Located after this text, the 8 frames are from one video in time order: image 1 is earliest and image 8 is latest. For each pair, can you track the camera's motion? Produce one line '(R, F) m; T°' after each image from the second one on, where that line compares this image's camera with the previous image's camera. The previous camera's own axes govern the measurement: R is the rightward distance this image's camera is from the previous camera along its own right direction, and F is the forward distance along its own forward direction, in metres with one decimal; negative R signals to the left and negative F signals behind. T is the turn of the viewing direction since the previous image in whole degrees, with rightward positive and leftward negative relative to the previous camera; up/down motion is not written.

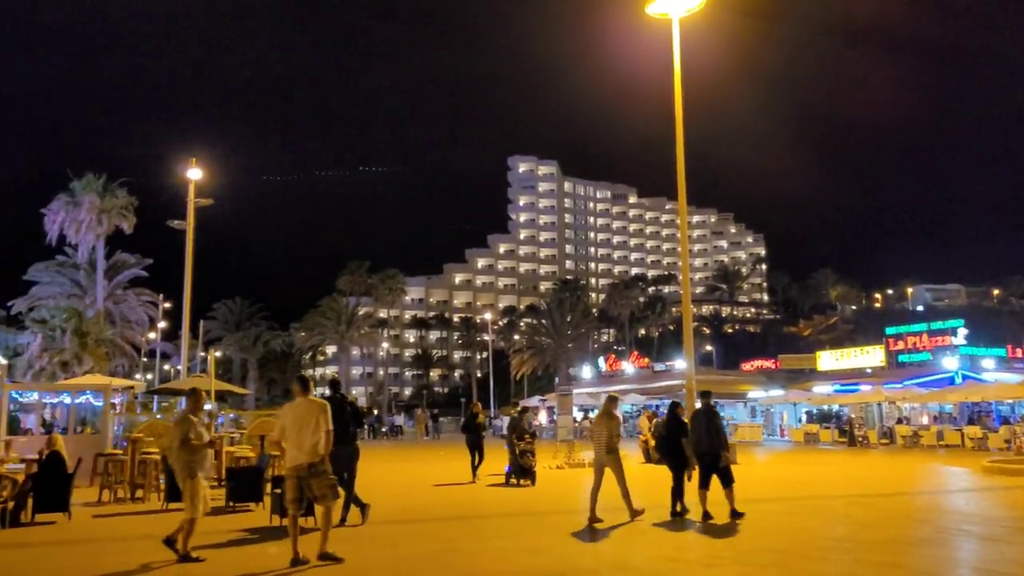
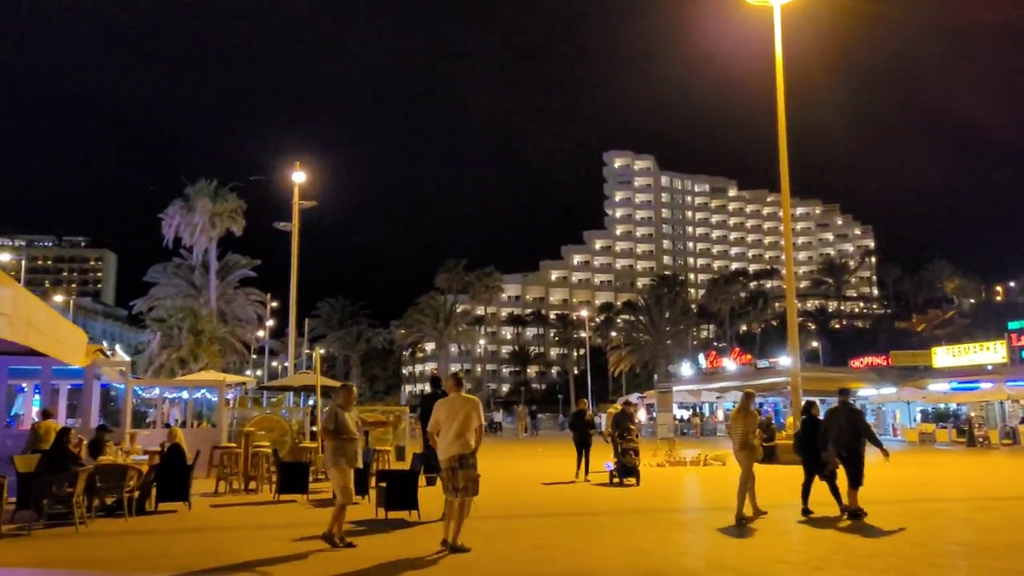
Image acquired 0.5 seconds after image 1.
(-0.4, 0.0) m; -6°
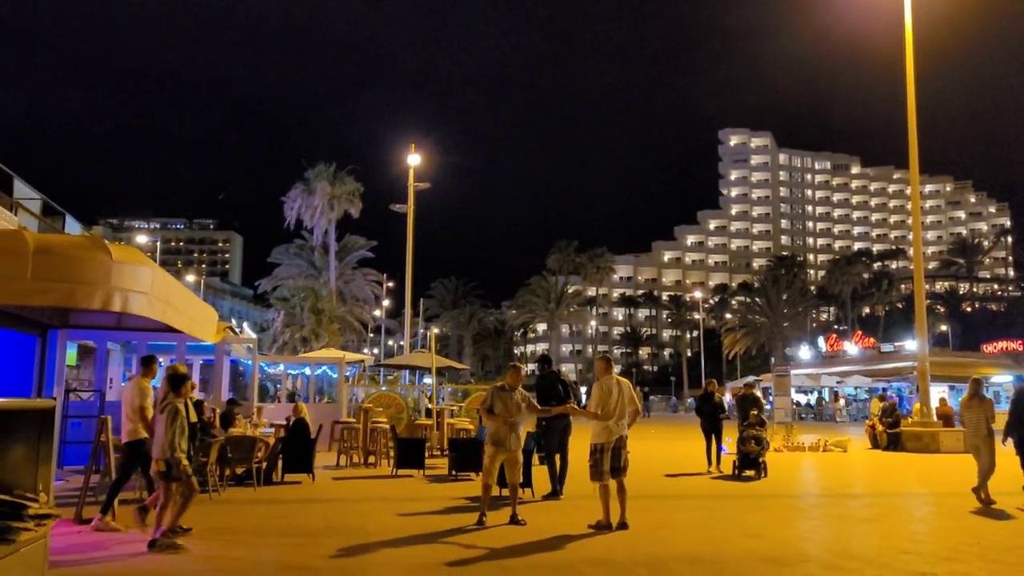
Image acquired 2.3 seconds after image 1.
(-0.8, 0.0) m; -5°
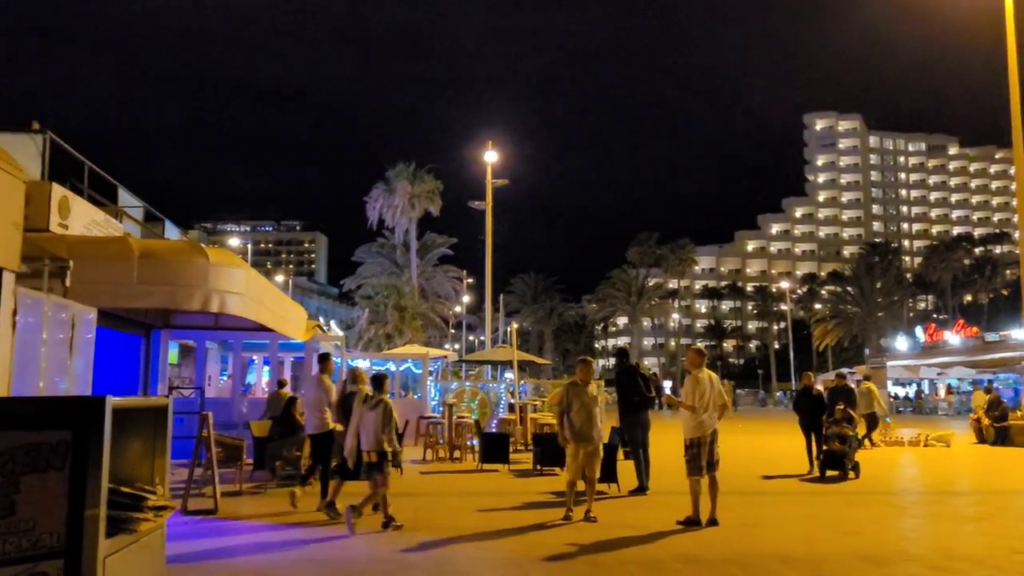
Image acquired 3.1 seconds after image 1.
(-0.1, 0.0) m; -6°
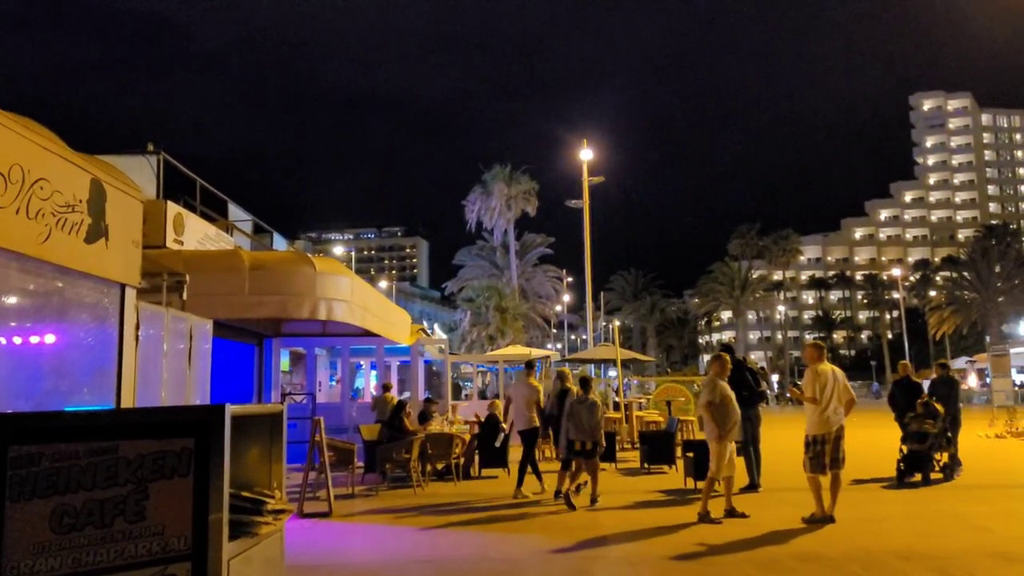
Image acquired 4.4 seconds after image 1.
(-0.9, -0.1) m; -4°
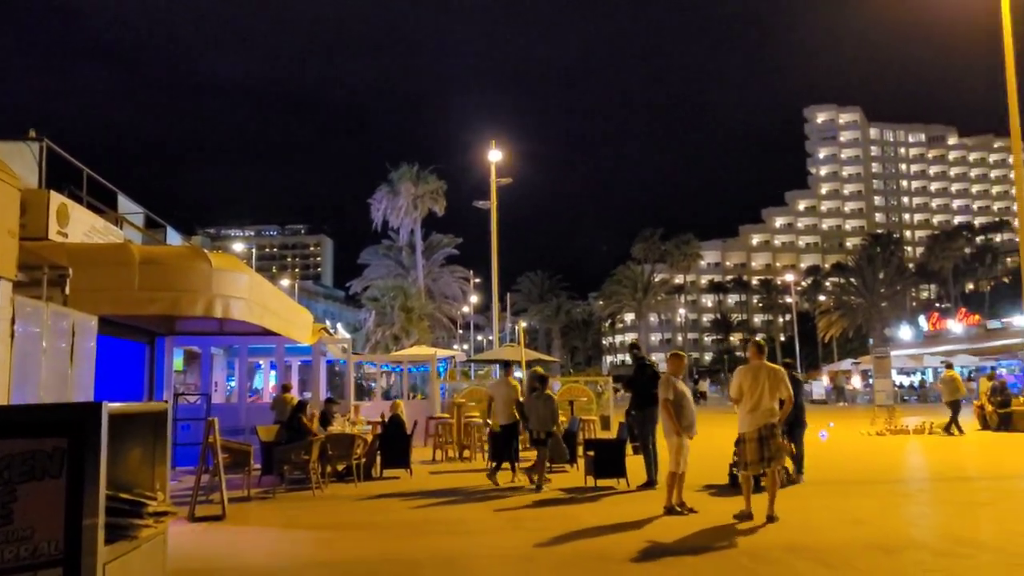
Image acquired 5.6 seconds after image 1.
(+0.4, 0.0) m; +5°
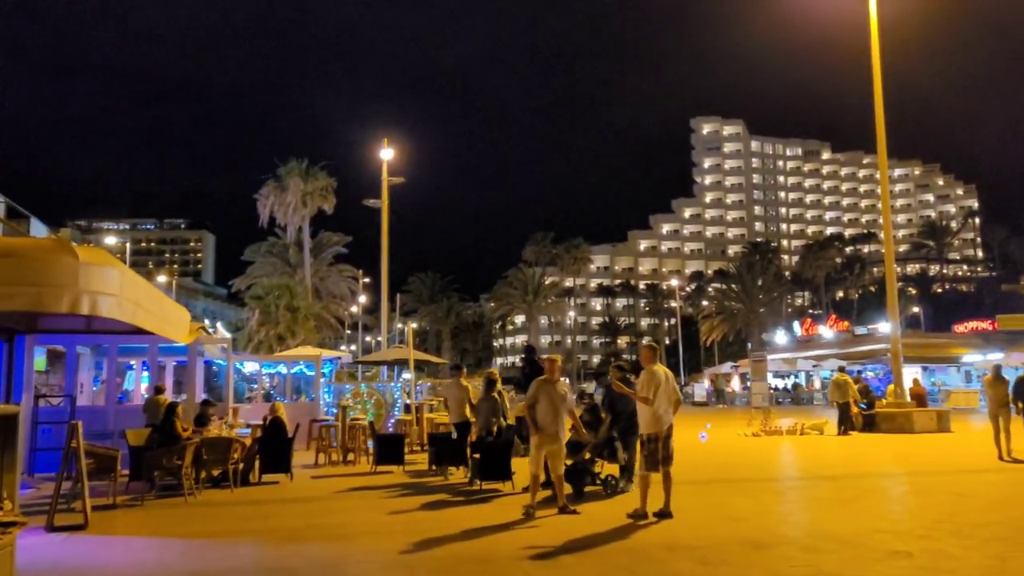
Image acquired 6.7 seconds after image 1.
(+0.6, +0.1) m; +6°
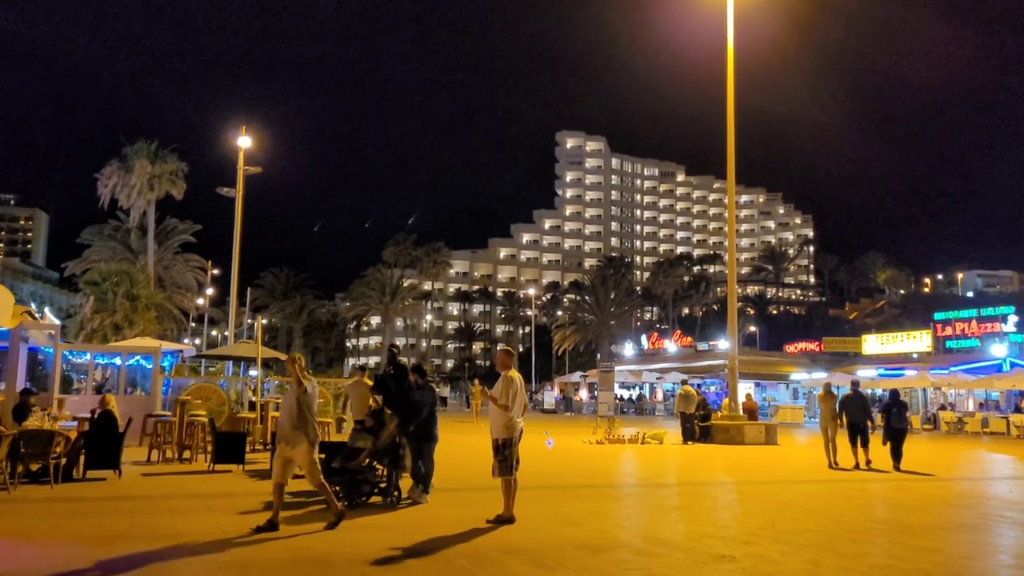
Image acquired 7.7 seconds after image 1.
(+0.9, -0.1) m; +8°
